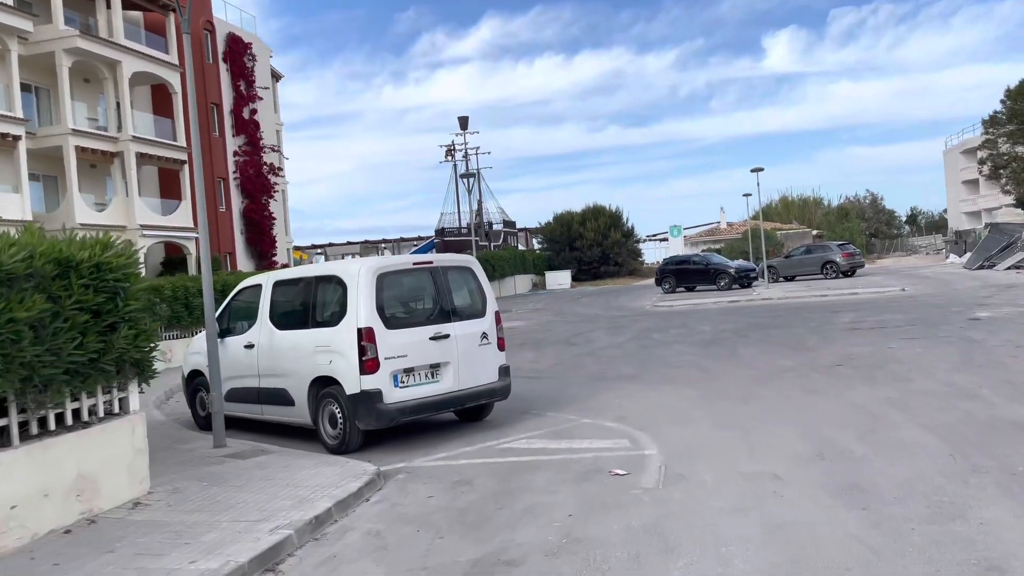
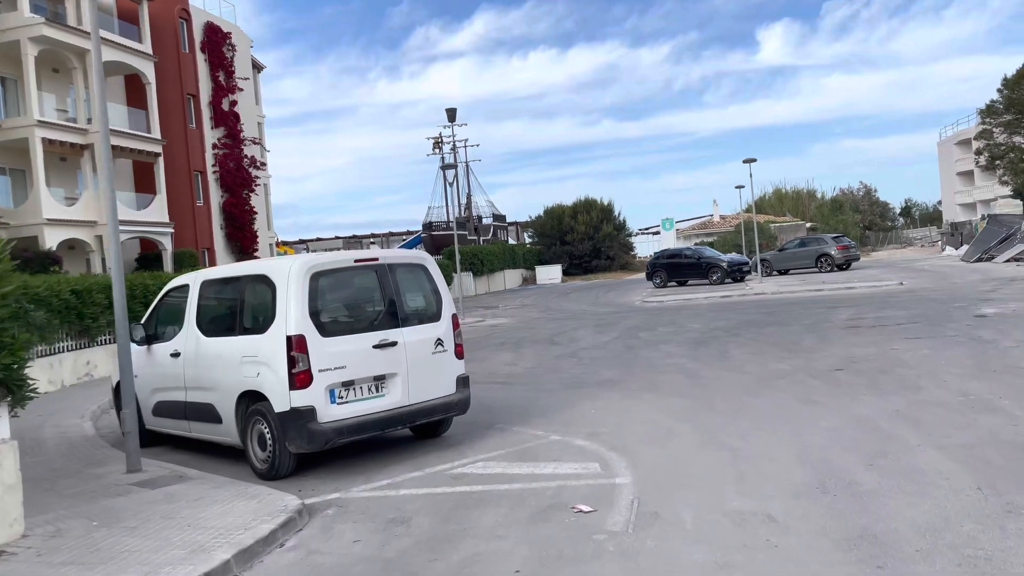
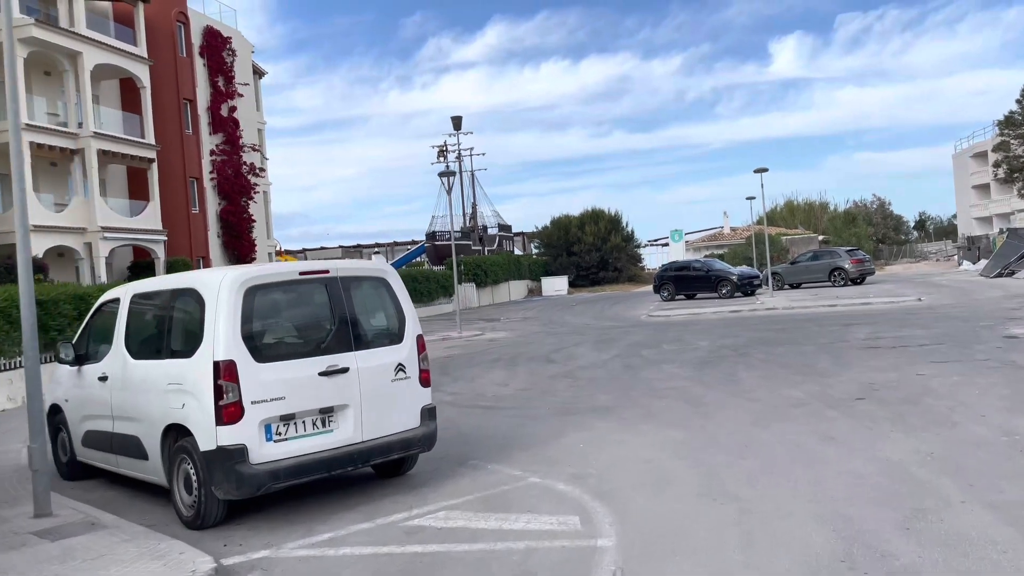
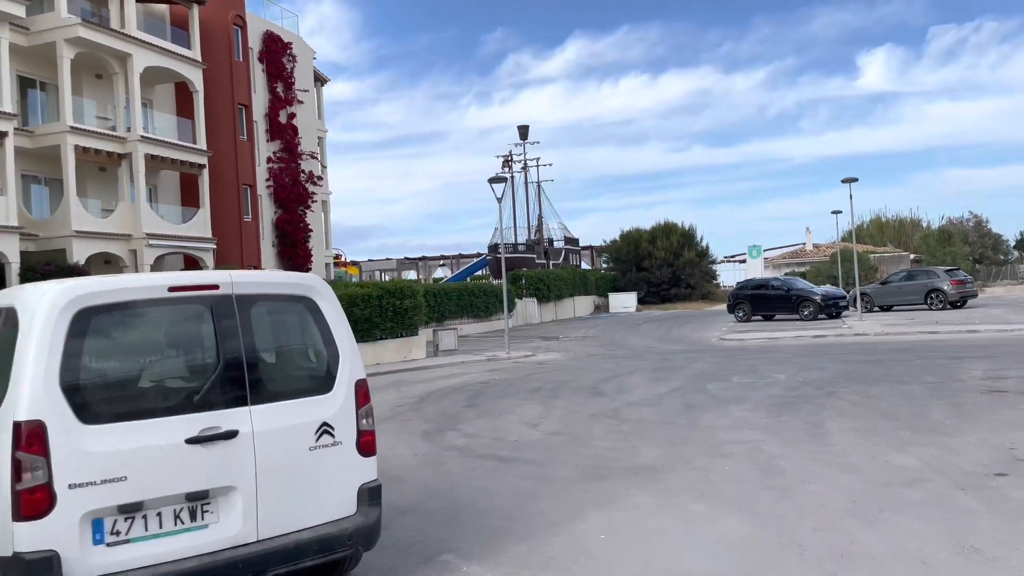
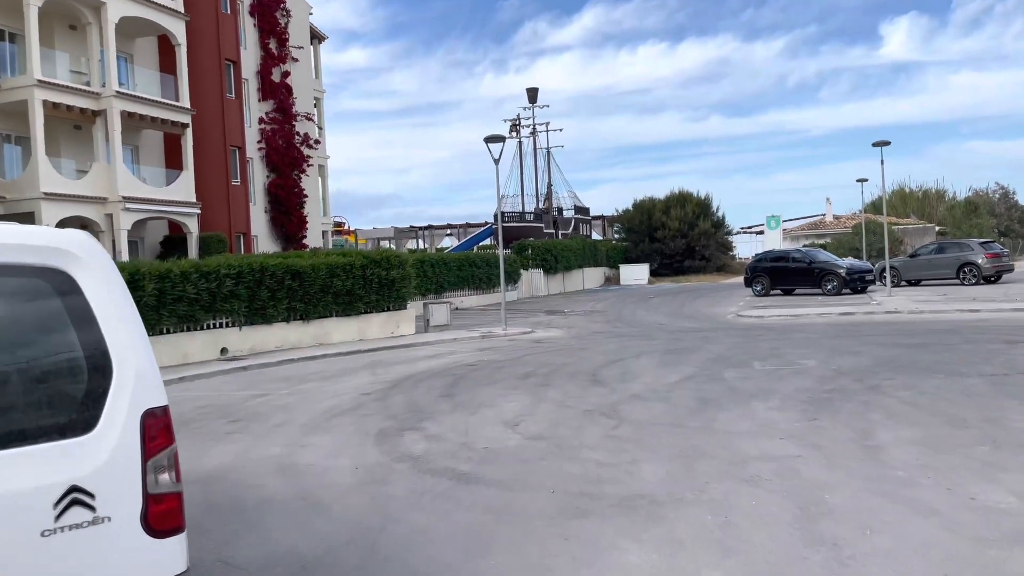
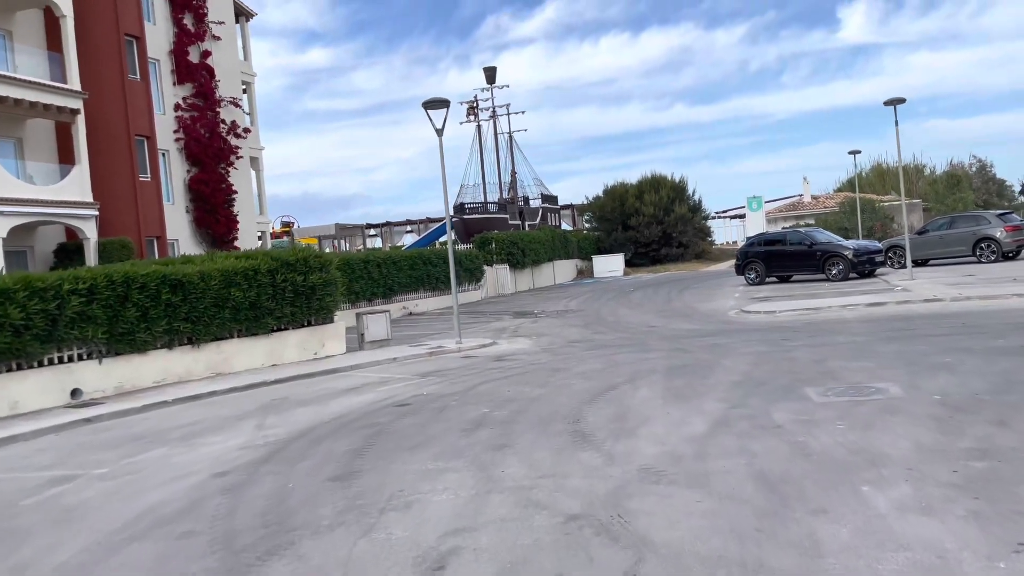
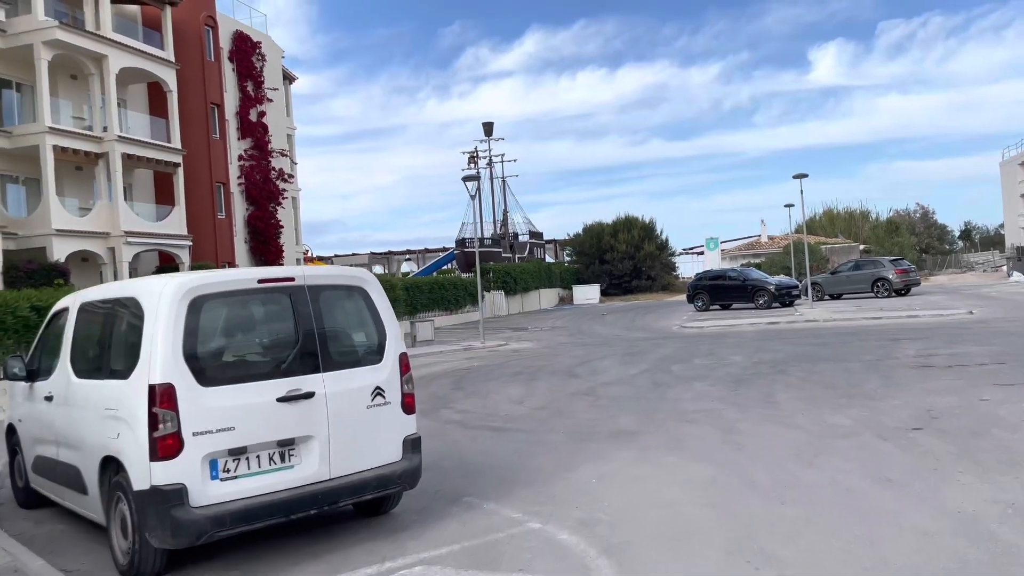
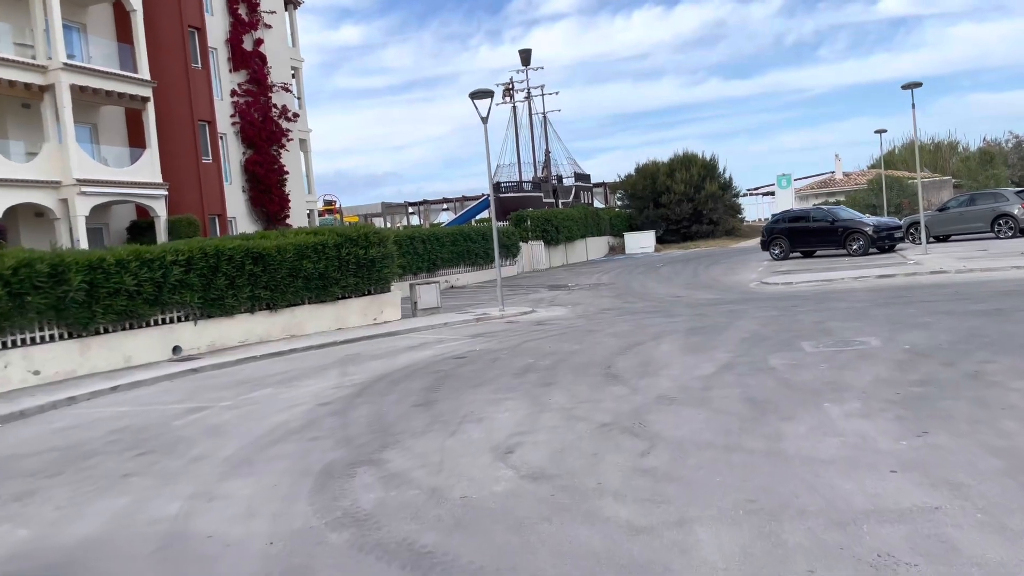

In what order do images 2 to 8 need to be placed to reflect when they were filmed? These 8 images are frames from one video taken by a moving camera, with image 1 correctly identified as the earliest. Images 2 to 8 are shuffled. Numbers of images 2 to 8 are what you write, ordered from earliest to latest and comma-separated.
2, 3, 7, 4, 5, 8, 6
